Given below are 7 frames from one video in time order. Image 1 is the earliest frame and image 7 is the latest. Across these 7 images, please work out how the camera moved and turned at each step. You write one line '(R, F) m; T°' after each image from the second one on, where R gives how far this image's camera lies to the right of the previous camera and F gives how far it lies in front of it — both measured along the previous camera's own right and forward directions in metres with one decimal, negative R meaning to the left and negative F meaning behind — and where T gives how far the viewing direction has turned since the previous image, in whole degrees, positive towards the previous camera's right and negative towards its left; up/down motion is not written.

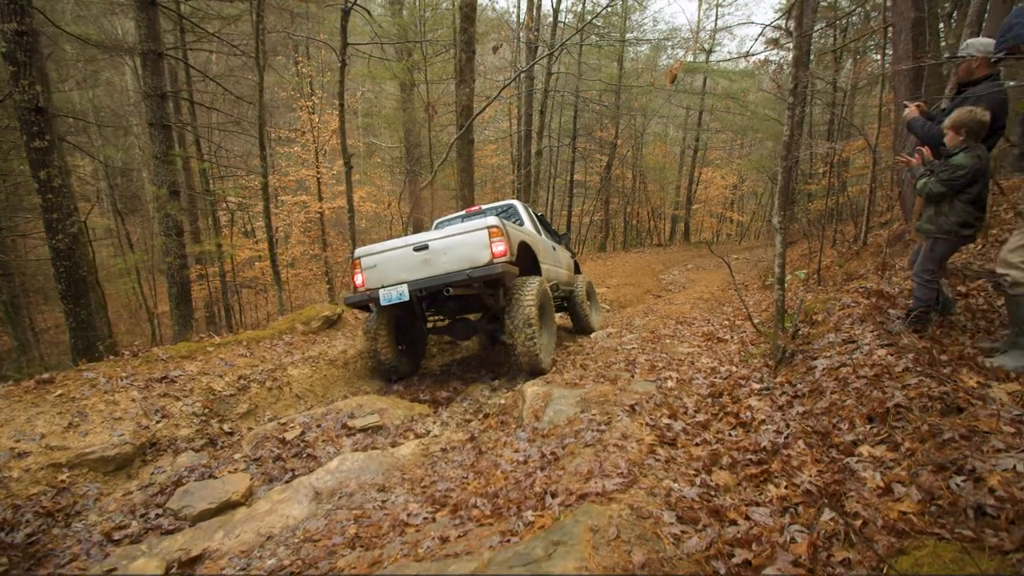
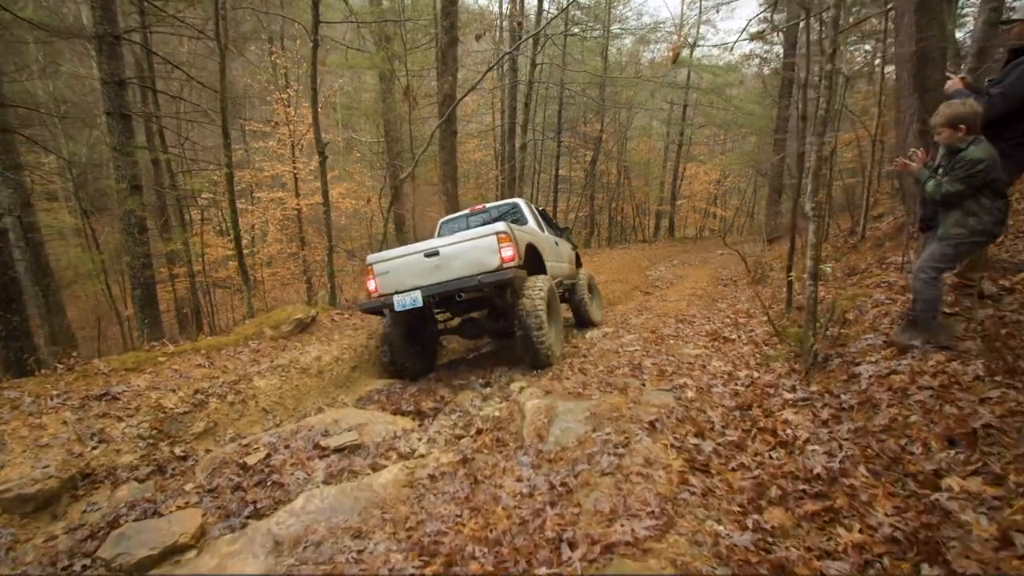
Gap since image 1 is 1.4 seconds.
(-0.1, +0.6) m; +2°
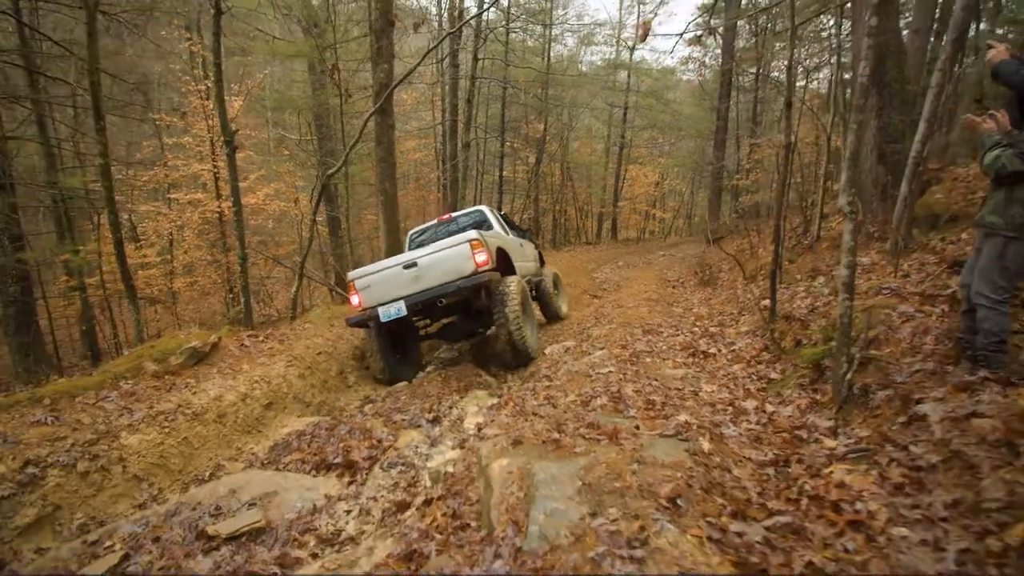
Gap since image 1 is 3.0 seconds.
(-0.1, +1.0) m; +6°
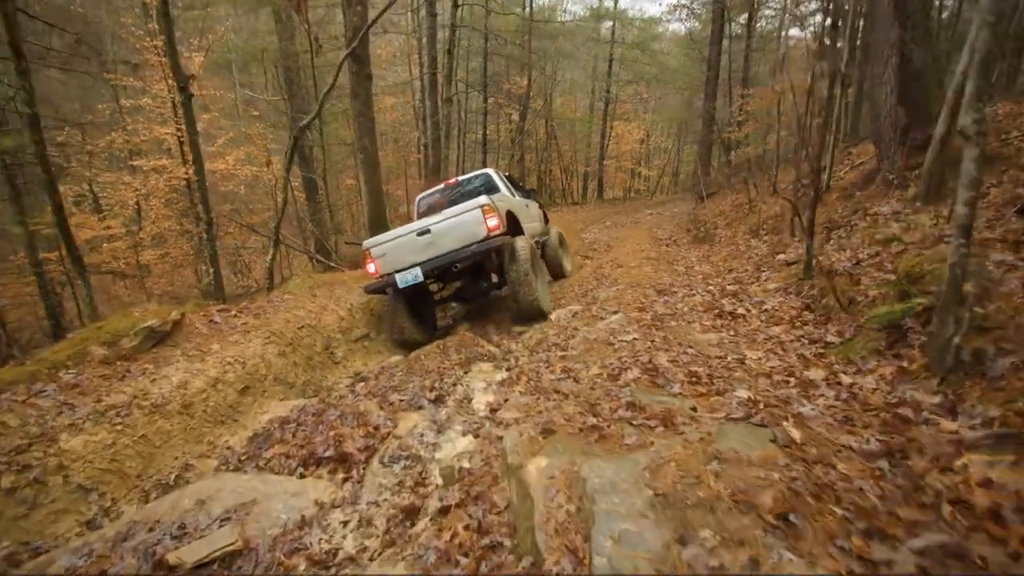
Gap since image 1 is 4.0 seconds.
(-0.2, +0.7) m; +2°
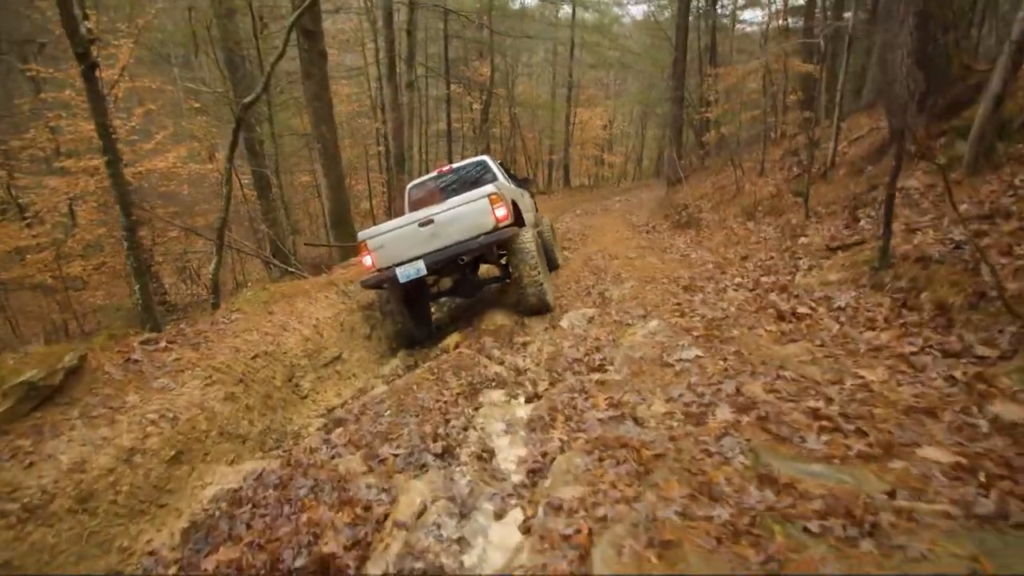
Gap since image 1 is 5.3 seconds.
(-0.4, +1.2) m; +4°
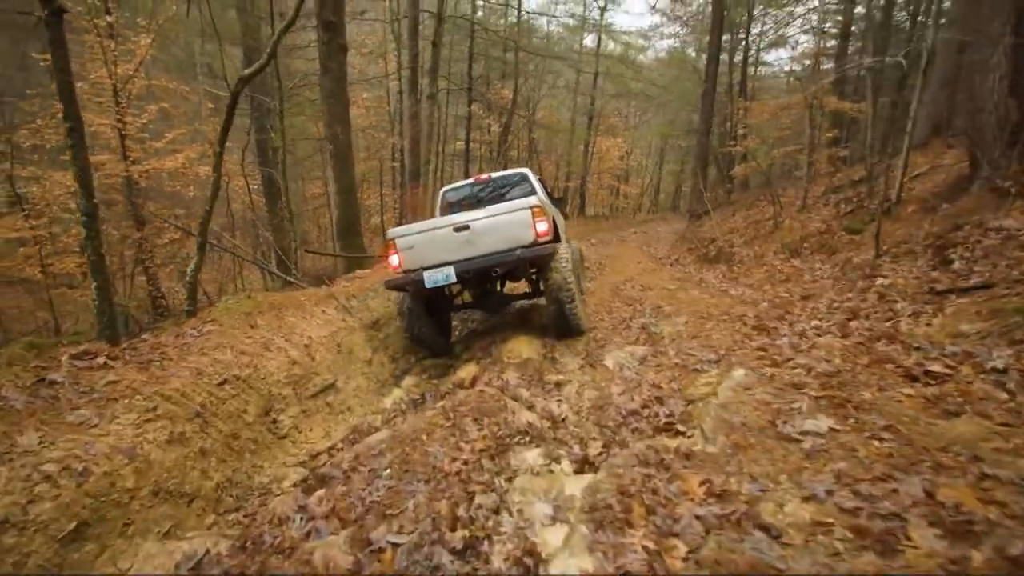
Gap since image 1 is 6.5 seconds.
(-0.3, +1.0) m; -1°
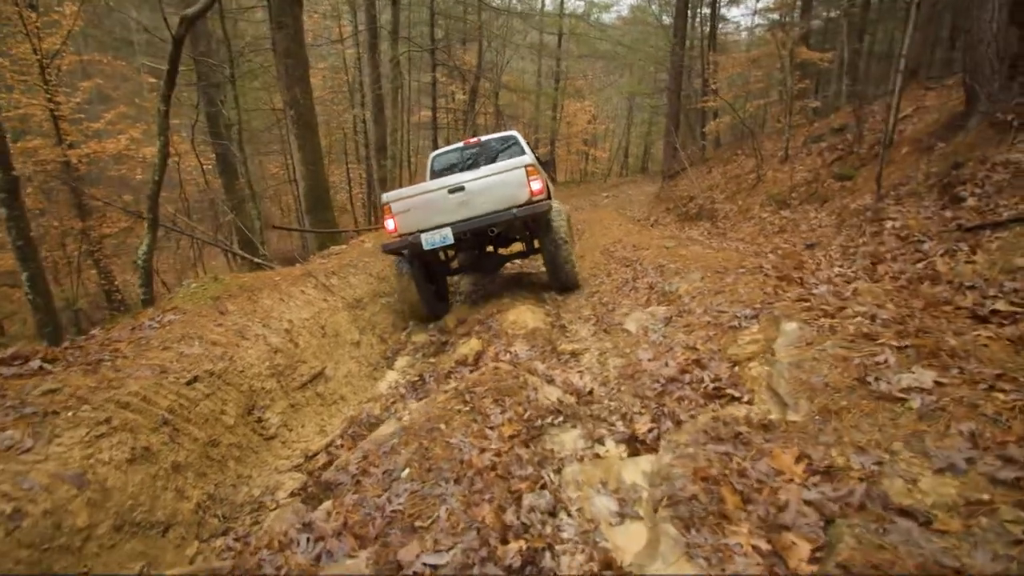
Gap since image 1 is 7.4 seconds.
(-0.3, +0.5) m; +3°
